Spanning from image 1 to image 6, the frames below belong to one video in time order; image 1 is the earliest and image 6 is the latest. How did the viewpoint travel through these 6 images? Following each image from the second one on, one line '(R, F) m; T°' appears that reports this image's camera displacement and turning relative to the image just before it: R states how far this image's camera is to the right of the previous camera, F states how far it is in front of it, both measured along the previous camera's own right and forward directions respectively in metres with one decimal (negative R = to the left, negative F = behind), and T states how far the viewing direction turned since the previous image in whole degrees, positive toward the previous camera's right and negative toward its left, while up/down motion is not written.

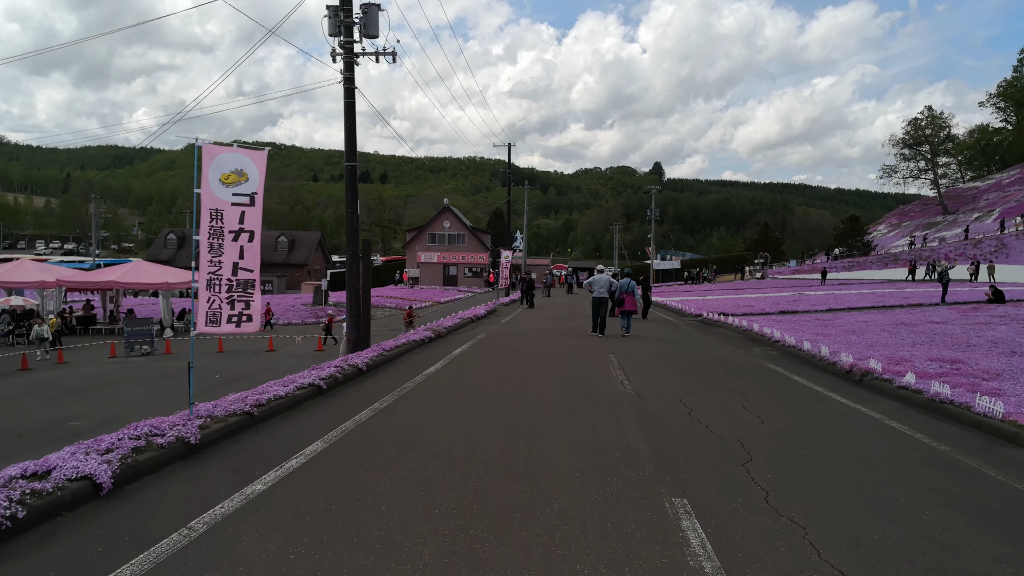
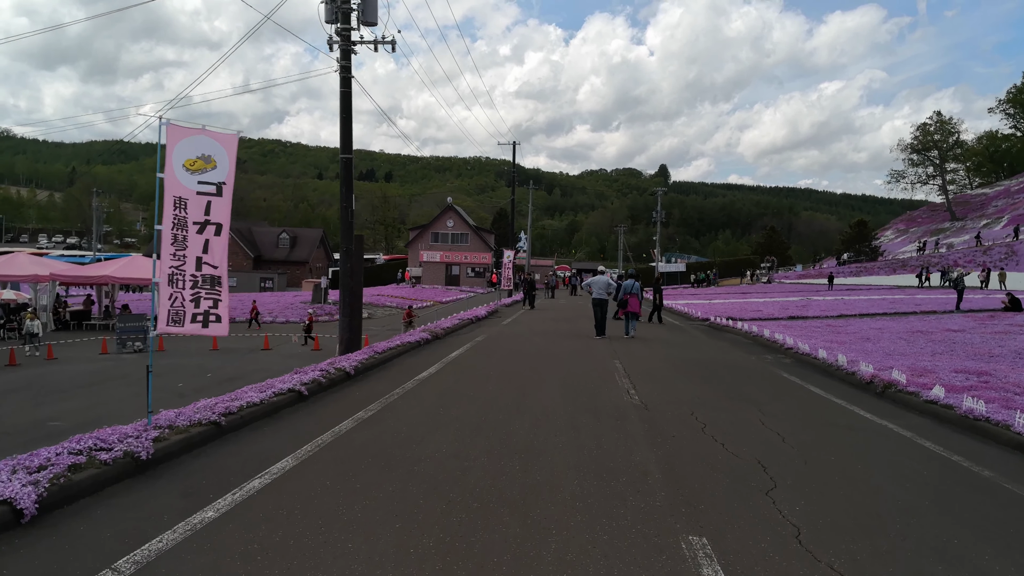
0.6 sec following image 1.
(0.0, +0.6) m; 0°
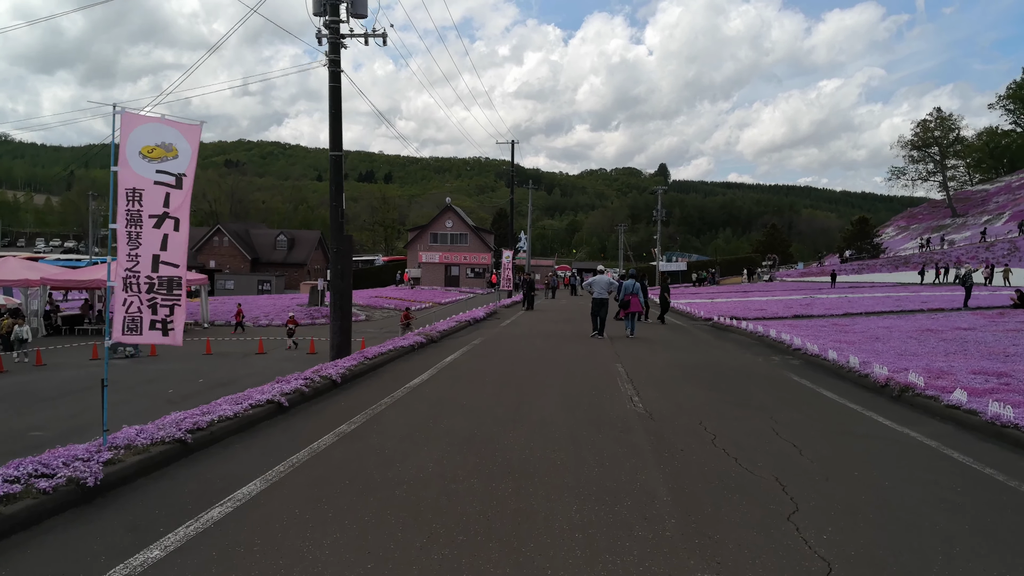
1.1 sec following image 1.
(+0.1, +0.5) m; 0°
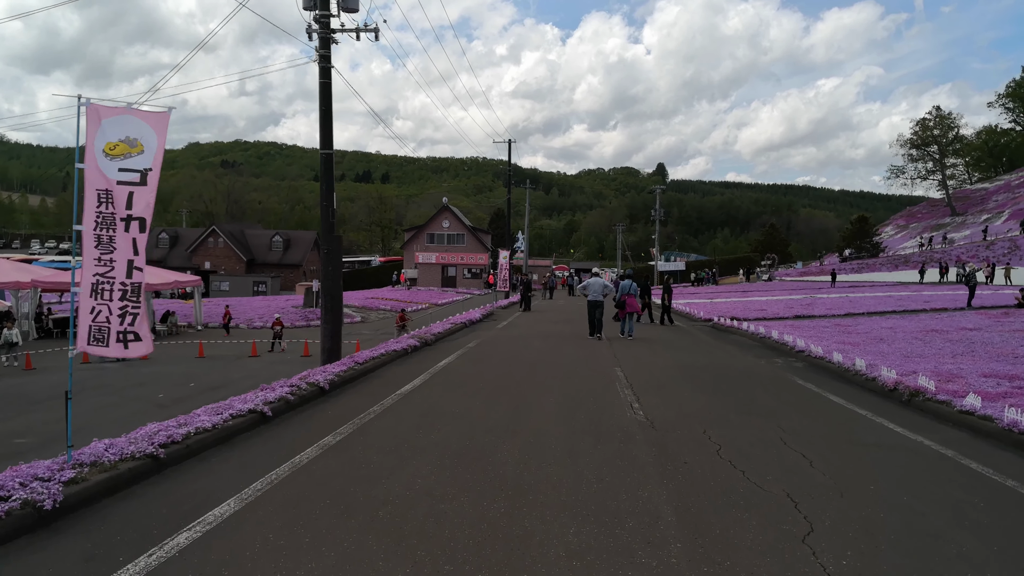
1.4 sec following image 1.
(0.0, +0.3) m; 0°
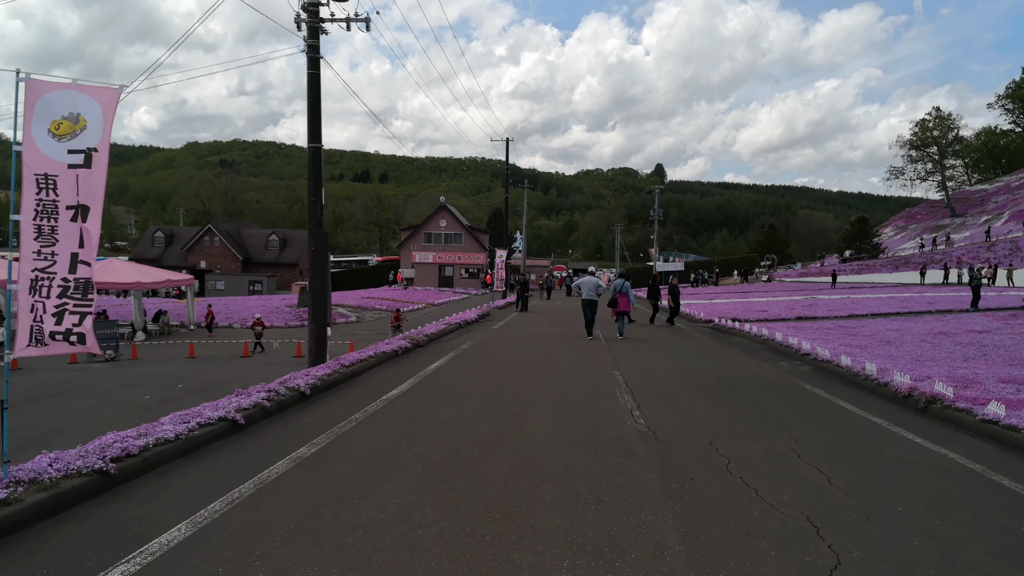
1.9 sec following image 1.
(0.0, +0.5) m; 0°
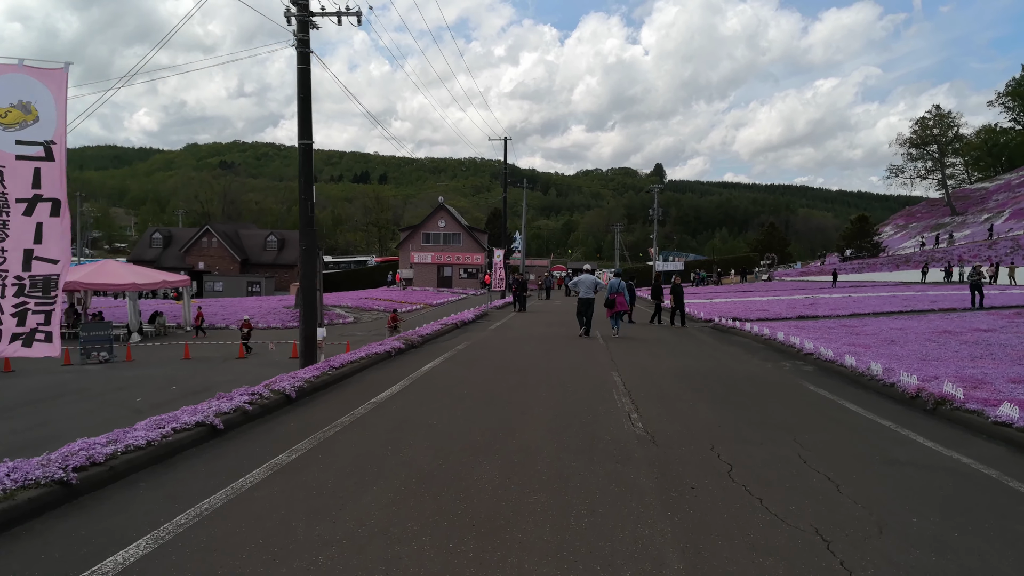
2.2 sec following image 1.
(+0.1, +0.3) m; 0°
